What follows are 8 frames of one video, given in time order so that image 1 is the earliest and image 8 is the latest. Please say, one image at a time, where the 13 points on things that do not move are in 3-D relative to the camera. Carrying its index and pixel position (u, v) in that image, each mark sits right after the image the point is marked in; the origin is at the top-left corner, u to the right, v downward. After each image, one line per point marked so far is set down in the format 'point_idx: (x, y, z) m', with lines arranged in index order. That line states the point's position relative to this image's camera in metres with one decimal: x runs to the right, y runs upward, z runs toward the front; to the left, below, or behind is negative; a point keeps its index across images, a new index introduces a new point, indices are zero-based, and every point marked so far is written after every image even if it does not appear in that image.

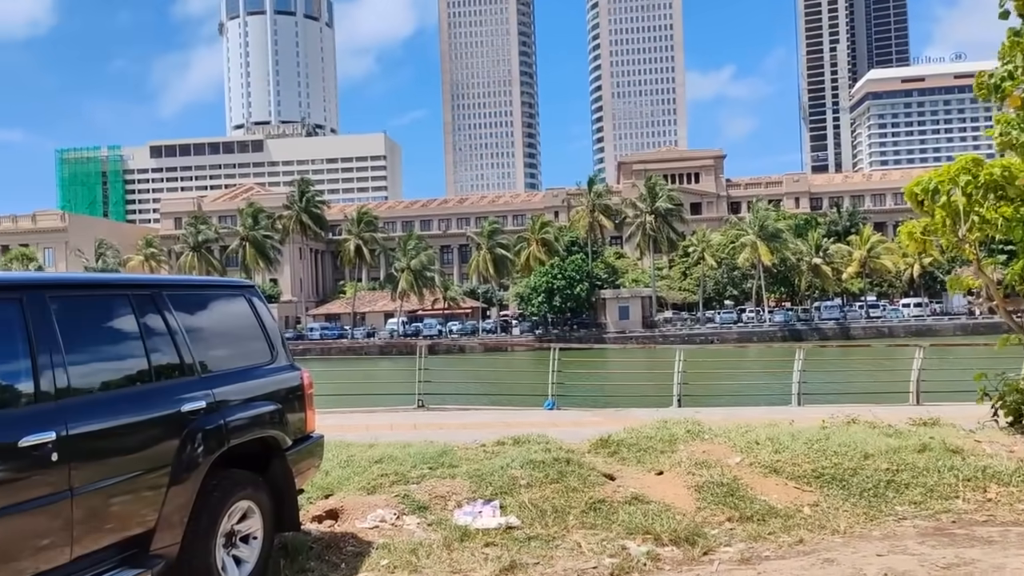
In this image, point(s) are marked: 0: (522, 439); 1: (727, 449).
0: (+0.1, -1.5, +7.9) m
1: (+1.9, -1.5, +7.2) m
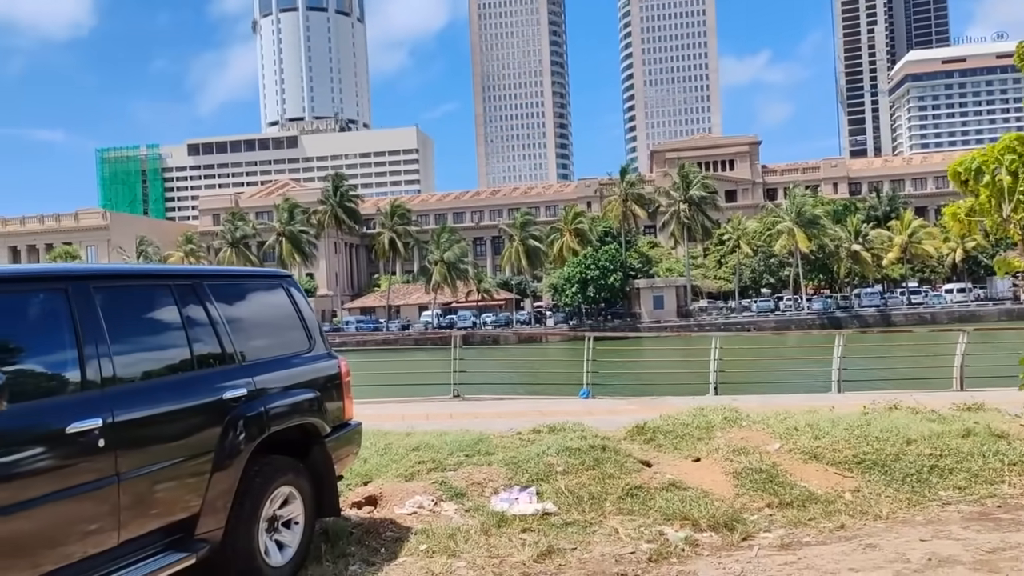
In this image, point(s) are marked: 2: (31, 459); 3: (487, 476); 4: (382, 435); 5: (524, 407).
0: (+0.4, -1.4, +7.9) m
1: (+2.3, -1.3, +7.2) m
2: (-1.8, -0.6, +3.0) m
3: (-0.2, -1.4, +5.9) m
4: (-1.2, -1.3, +7.2) m
5: (+0.2, -1.6, +10.6) m
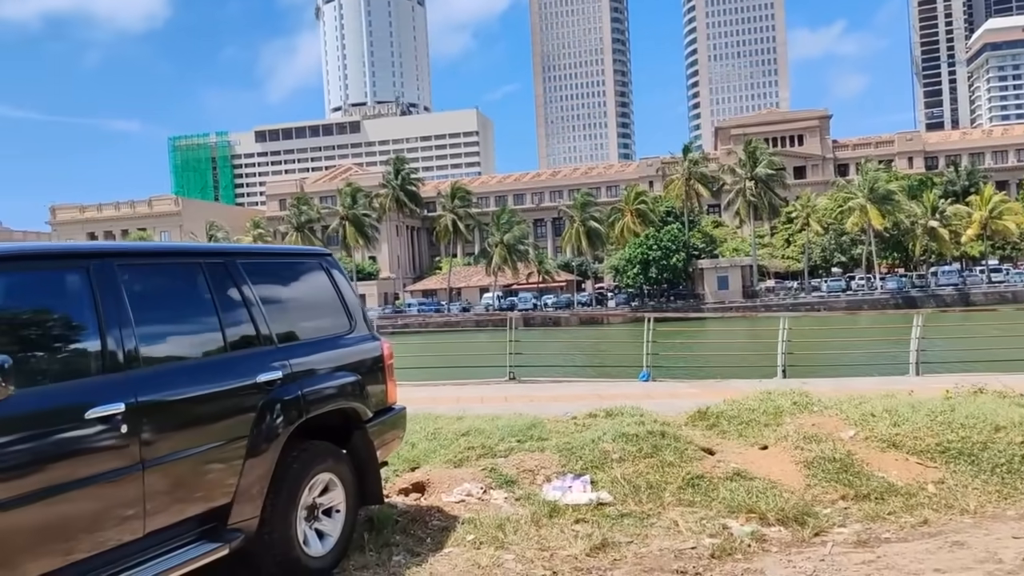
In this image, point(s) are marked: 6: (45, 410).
0: (+1.0, -1.2, +7.6) m
1: (+2.7, -1.1, +6.7) m
2: (-1.6, -0.6, +2.9) m
3: (+0.2, -1.2, +5.7) m
4: (-0.7, -1.2, +7.0) m
5: (+0.9, -1.3, +10.3) m
6: (-1.7, -0.4, +2.9) m
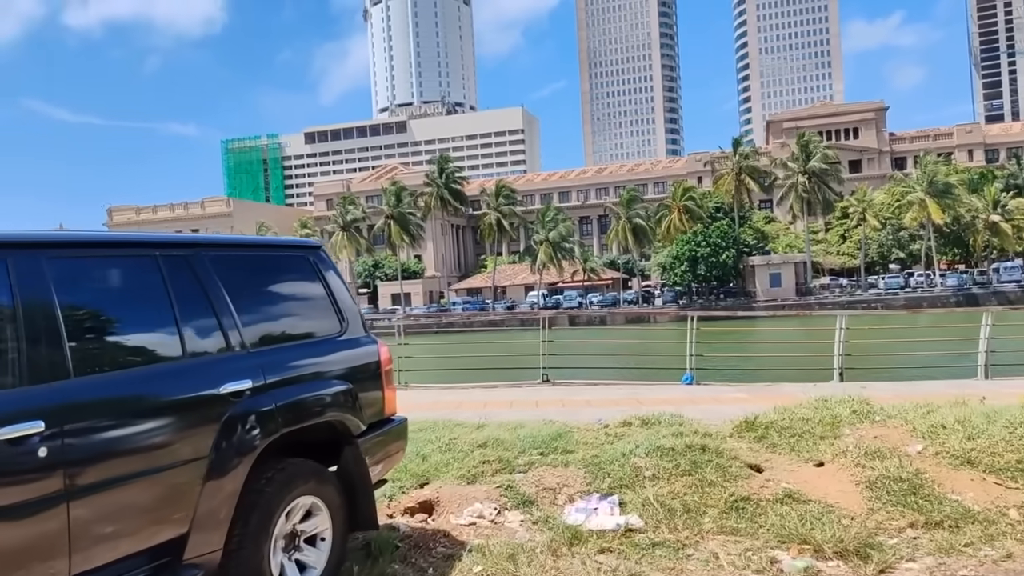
0: (+1.2, -1.1, +6.9) m
1: (+2.9, -1.1, +6.0) m
2: (-1.7, -0.5, +2.4) m
3: (+0.3, -1.2, +5.1) m
4: (-0.5, -1.1, +6.5) m
5: (+1.3, -1.3, +9.7) m
6: (-1.7, -0.4, +2.4) m
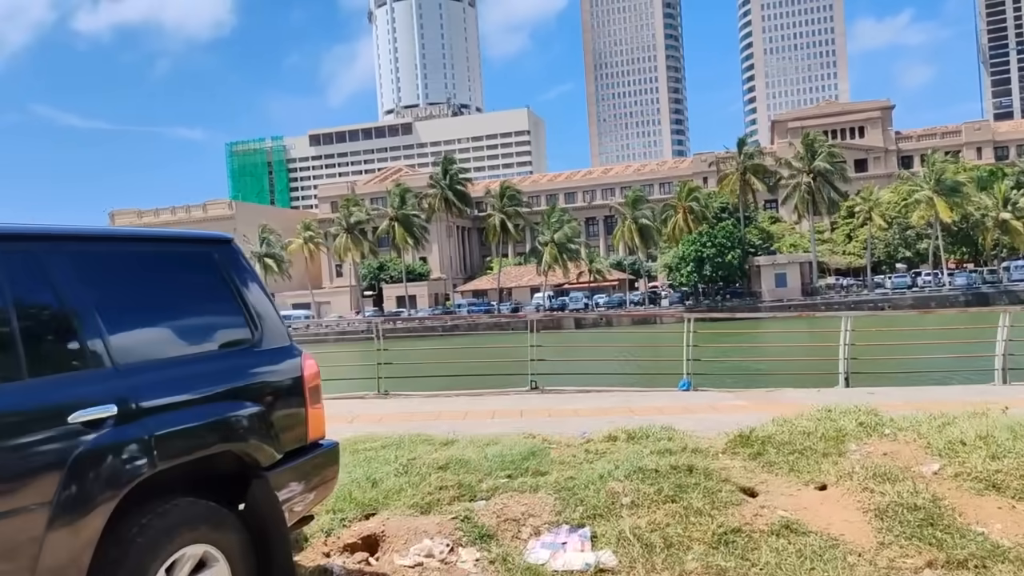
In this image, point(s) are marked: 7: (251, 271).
0: (+1.0, -1.1, +6.3) m
1: (+2.7, -1.1, +5.3) m
2: (-1.9, -0.6, +1.8) m
3: (+0.1, -1.2, +4.4) m
4: (-0.7, -1.2, +5.9) m
5: (+1.1, -1.3, +9.0) m
6: (-2.0, -0.4, +1.8) m
7: (-1.2, +0.1, +3.8) m
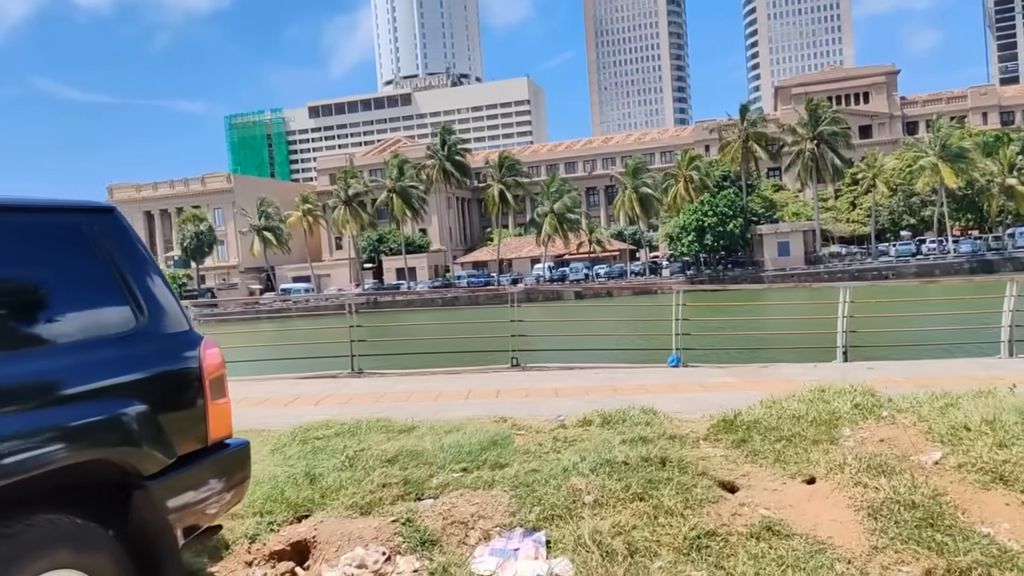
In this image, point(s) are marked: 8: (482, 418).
0: (+0.7, -0.9, +5.8) m
1: (+2.4, -0.9, +4.8) m
2: (-2.2, -0.6, +1.3) m
3: (-0.2, -1.1, +4.0) m
4: (-1.0, -1.0, +5.4) m
5: (+0.9, -1.0, +8.6) m
6: (-2.2, -0.4, +1.3) m
7: (-1.5, +0.2, +3.3) m
8: (-0.2, -1.0, +6.3) m
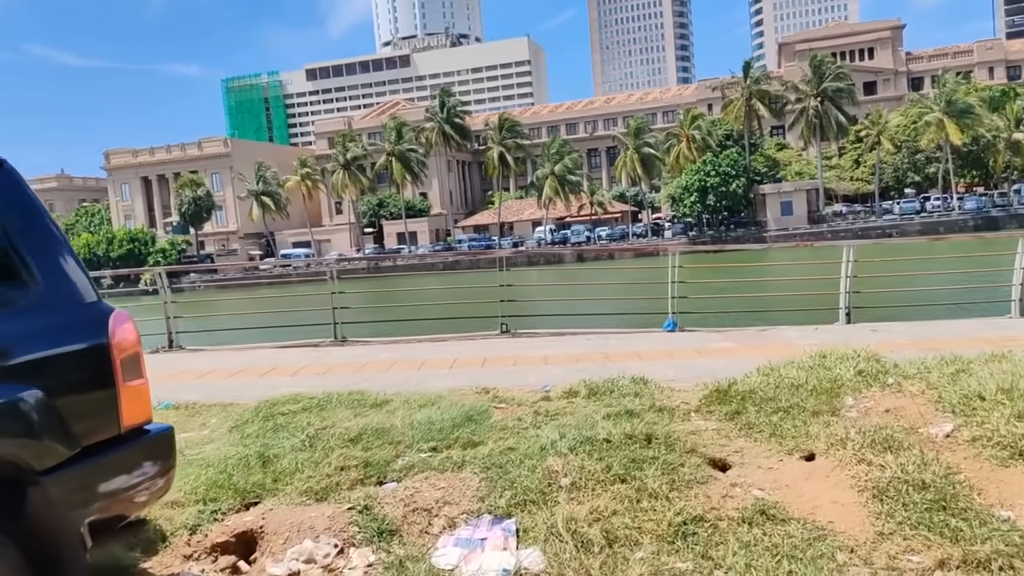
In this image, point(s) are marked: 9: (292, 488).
0: (+0.6, -0.7, +5.5) m
1: (+2.3, -0.7, +4.4) m
2: (-2.3, -0.5, +0.9) m
3: (-0.3, -0.9, +3.6) m
4: (-1.1, -0.8, +5.0) m
5: (+0.8, -0.6, +8.2) m
6: (-2.4, -0.4, +0.9) m
7: (-1.6, +0.3, +2.9) m
8: (-0.4, -0.7, +6.0) m
9: (-1.0, -0.9, +3.7) m
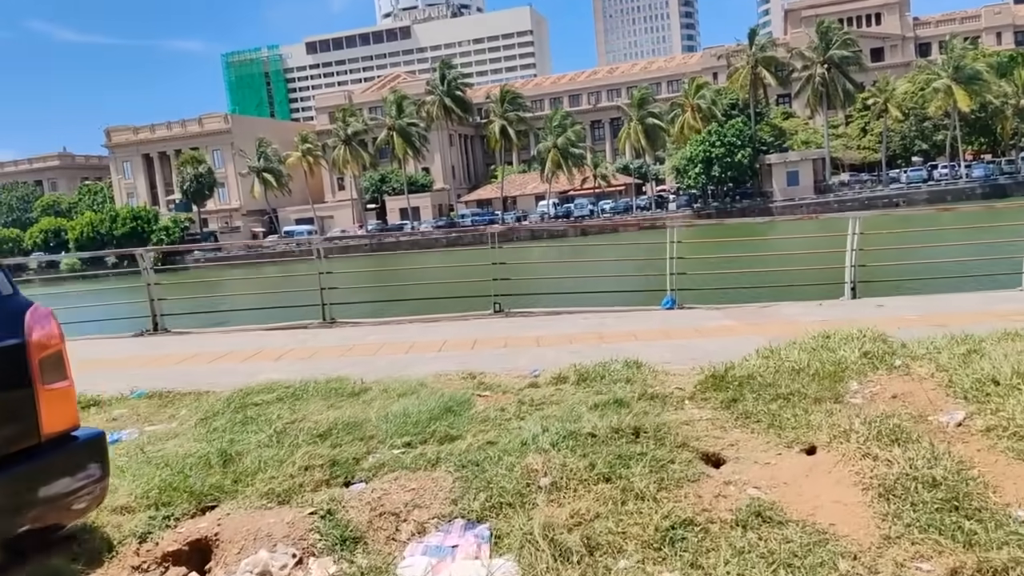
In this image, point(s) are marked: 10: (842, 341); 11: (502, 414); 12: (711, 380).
0: (+0.5, -0.6, +5.2) m
1: (+2.2, -0.5, +4.2) m
2: (-2.5, -0.6, +0.7) m
3: (-0.4, -0.9, +3.4) m
4: (-1.2, -0.7, +4.8) m
5: (+0.7, -0.4, +7.9) m
6: (-2.5, -0.5, +0.6) m
7: (-1.8, +0.3, +2.6) m
8: (-0.4, -0.6, +5.7) m
9: (-1.1, -0.9, +3.5) m
10: (+2.2, -0.3, +5.3) m
11: (-0.1, -0.7, +4.4) m
12: (+1.2, -0.5, +4.7) m
